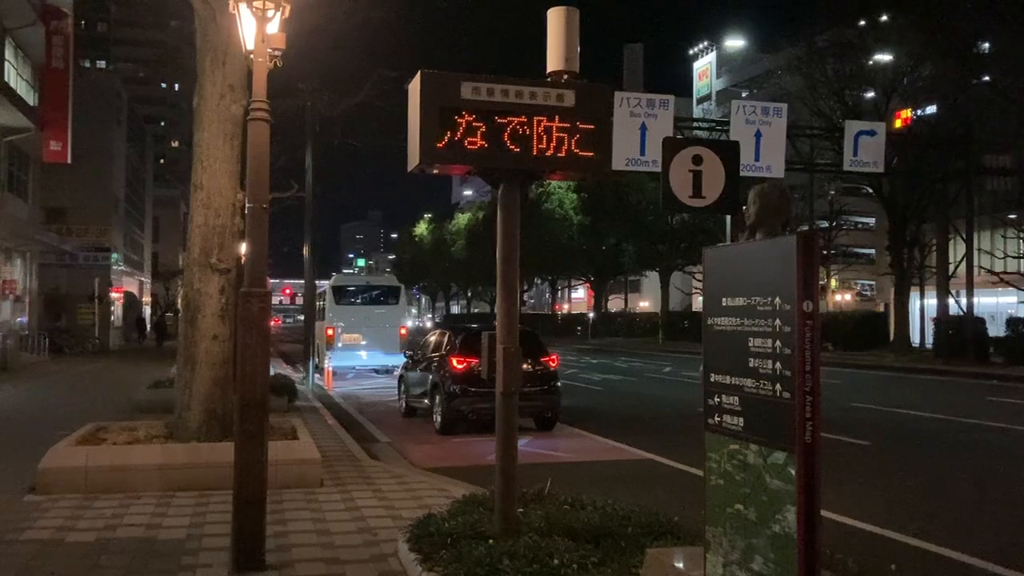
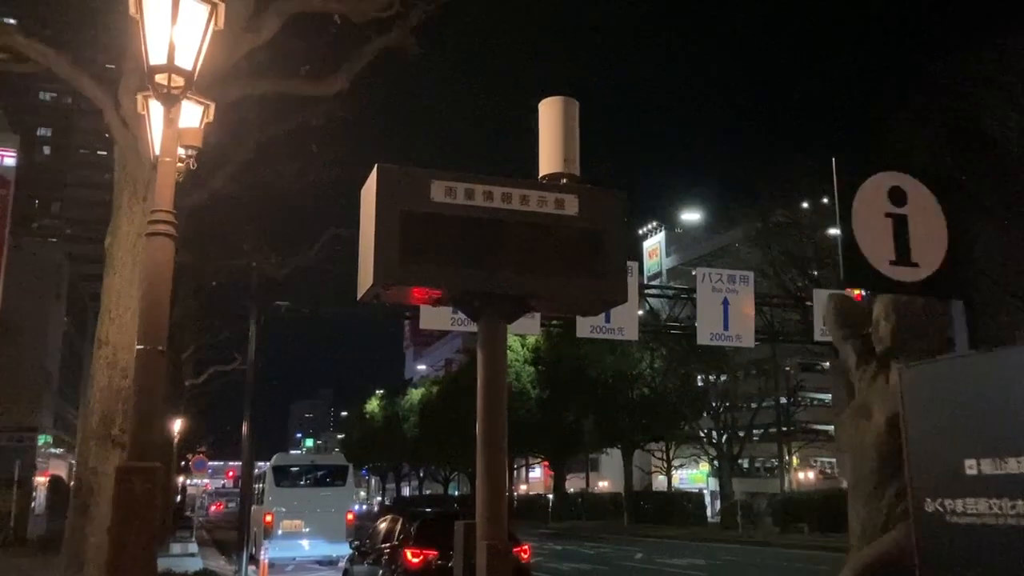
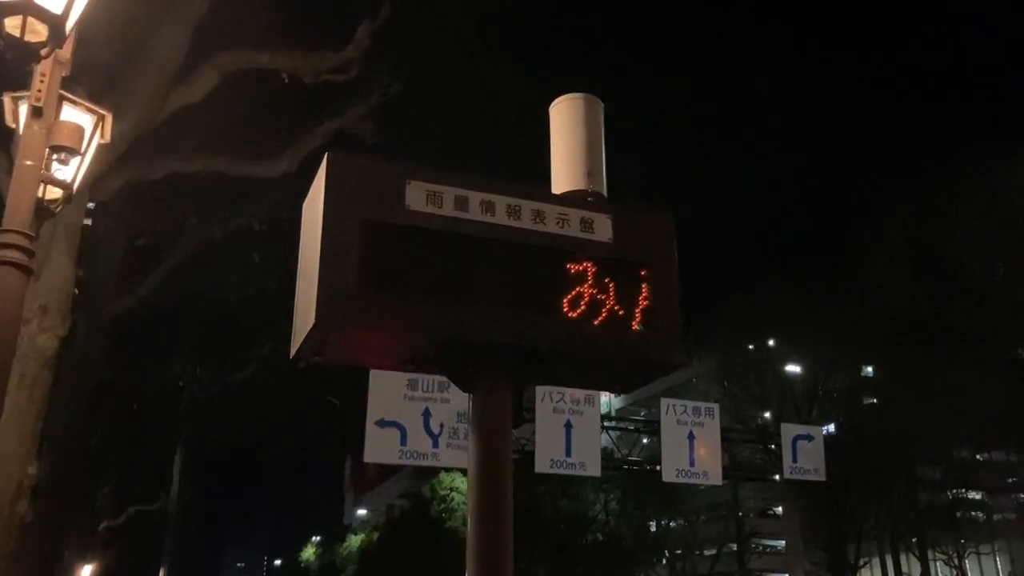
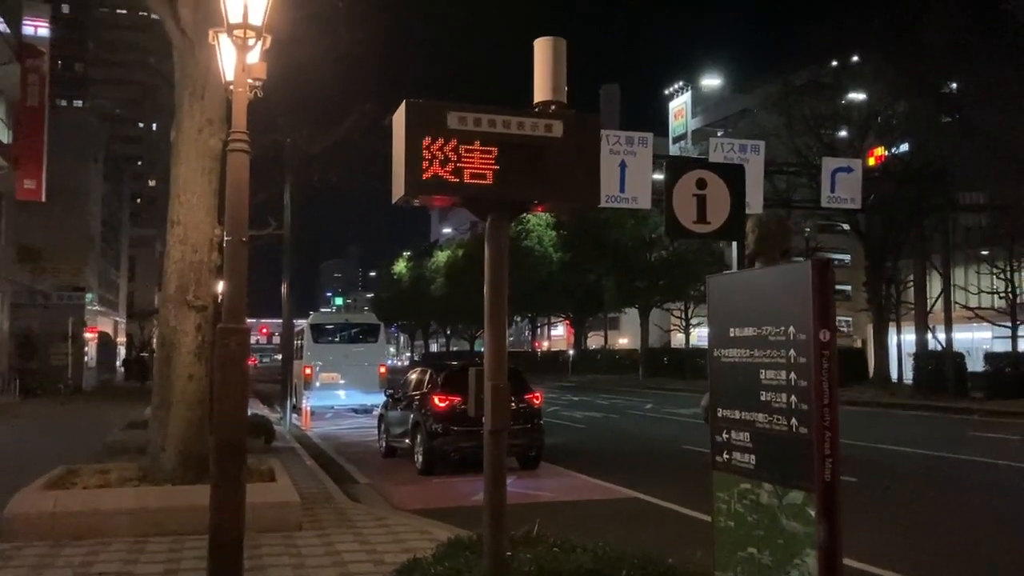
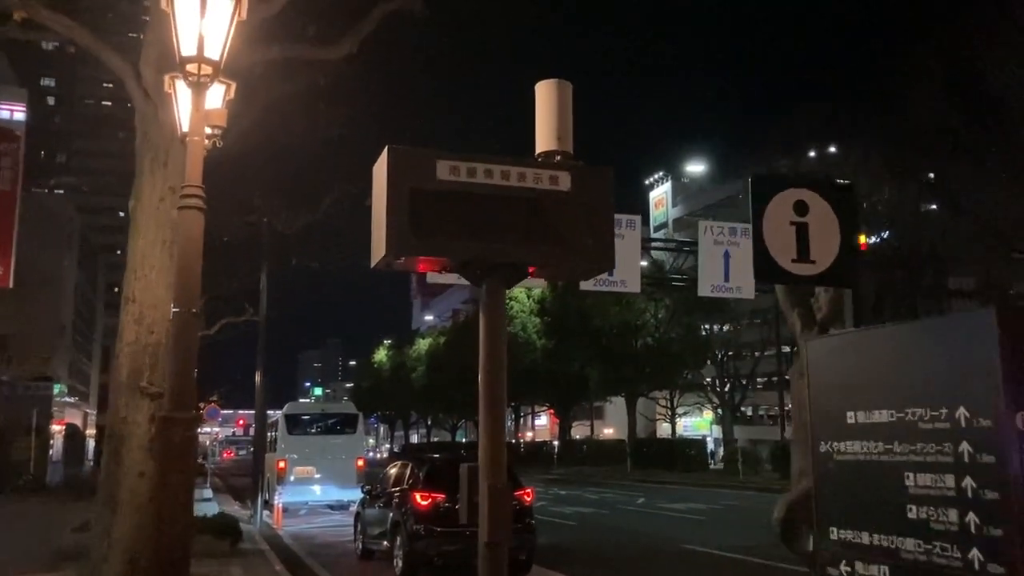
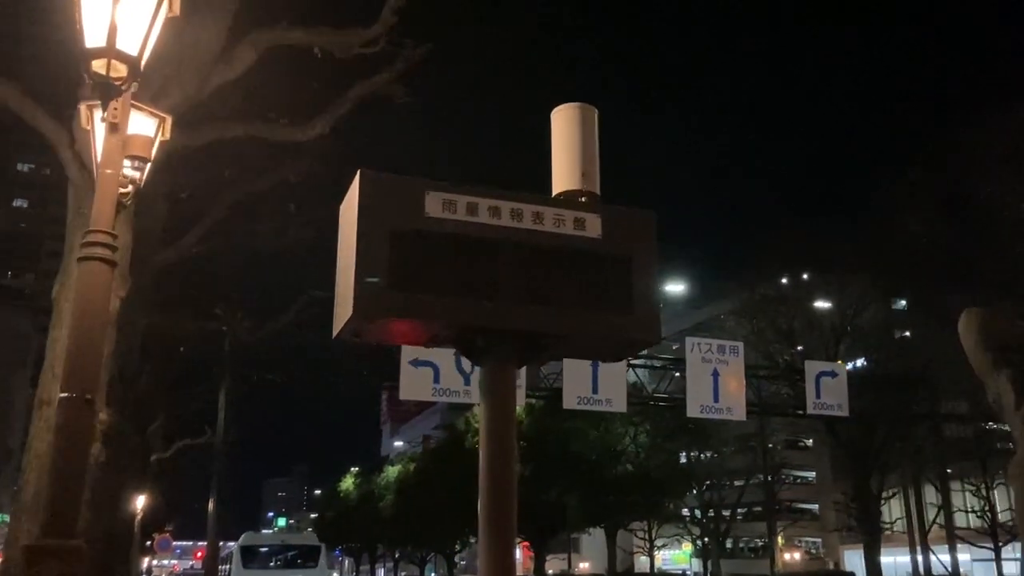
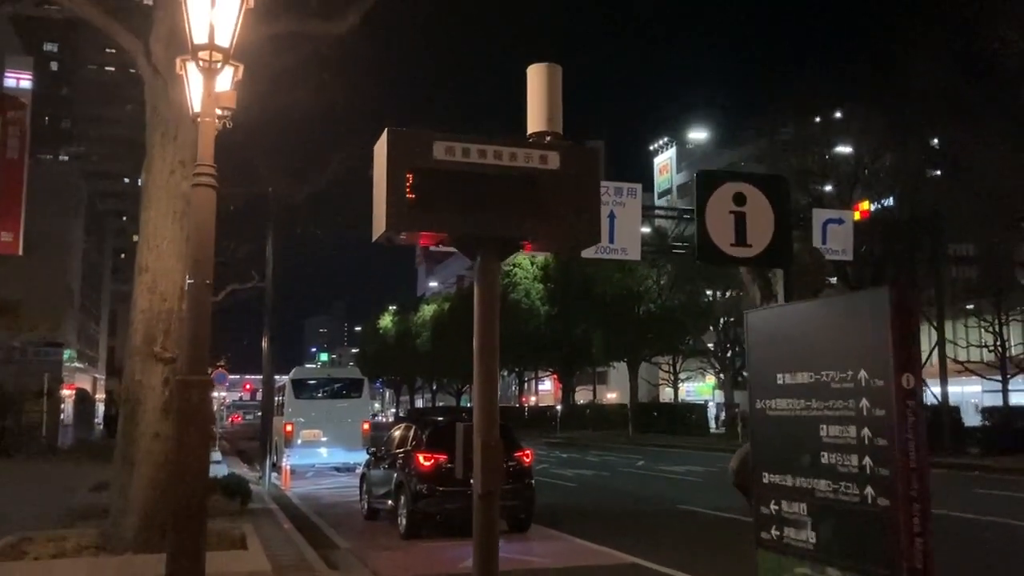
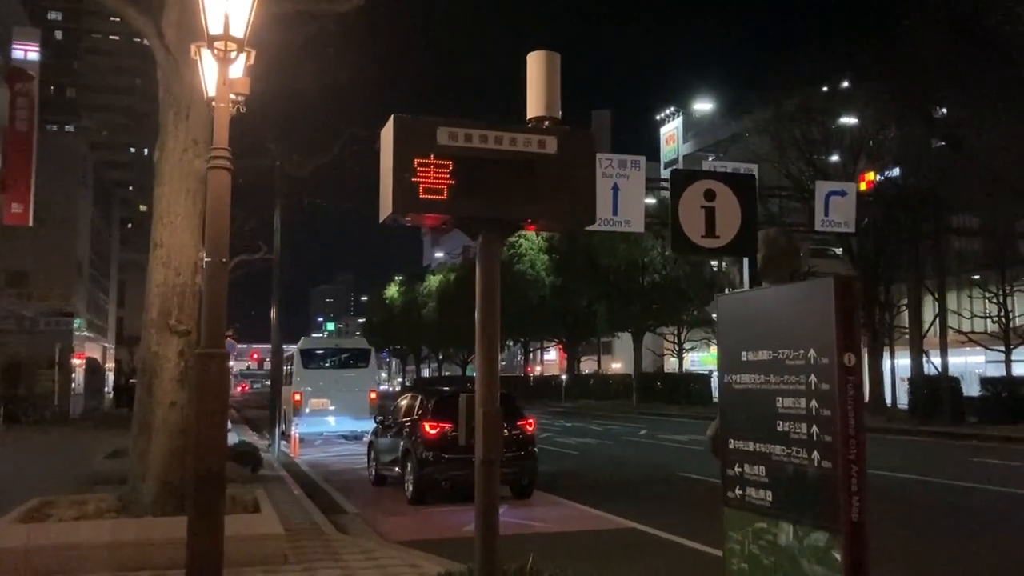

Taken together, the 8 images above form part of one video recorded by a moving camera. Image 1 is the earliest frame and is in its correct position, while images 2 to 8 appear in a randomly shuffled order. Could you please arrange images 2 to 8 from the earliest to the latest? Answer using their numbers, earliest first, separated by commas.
4, 8, 7, 5, 2, 6, 3
